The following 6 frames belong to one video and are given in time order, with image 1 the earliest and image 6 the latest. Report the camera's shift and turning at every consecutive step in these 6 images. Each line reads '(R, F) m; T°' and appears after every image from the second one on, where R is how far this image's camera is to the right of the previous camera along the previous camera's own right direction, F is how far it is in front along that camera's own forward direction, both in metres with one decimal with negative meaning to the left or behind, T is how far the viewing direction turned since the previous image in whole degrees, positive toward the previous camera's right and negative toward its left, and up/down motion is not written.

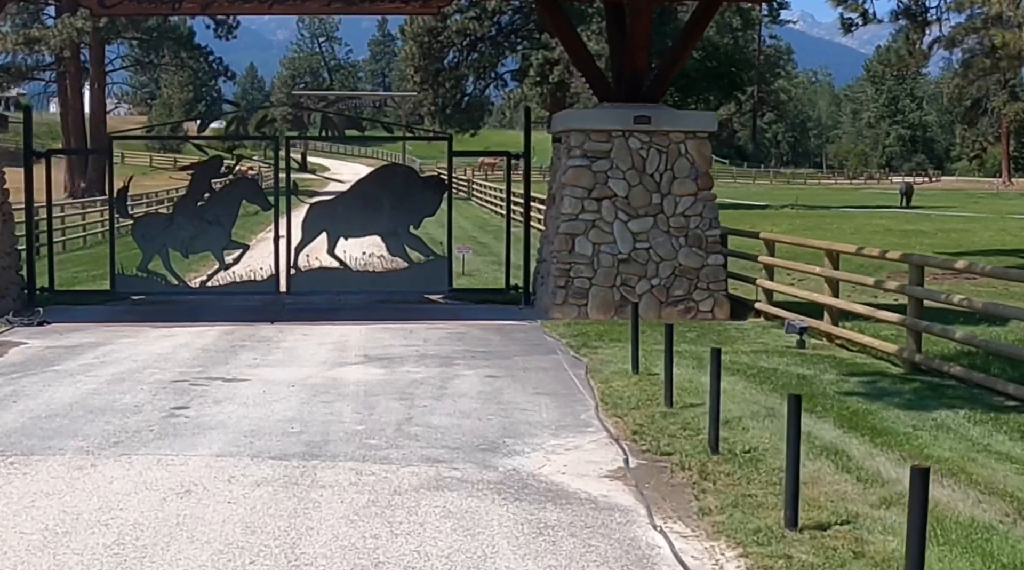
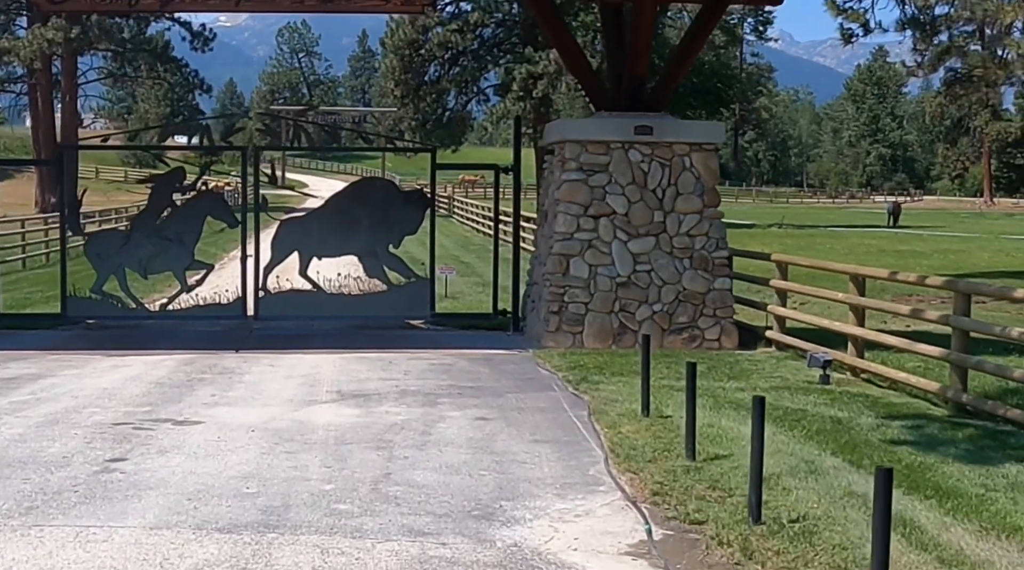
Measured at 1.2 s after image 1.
(-0.1, +1.2) m; +1°
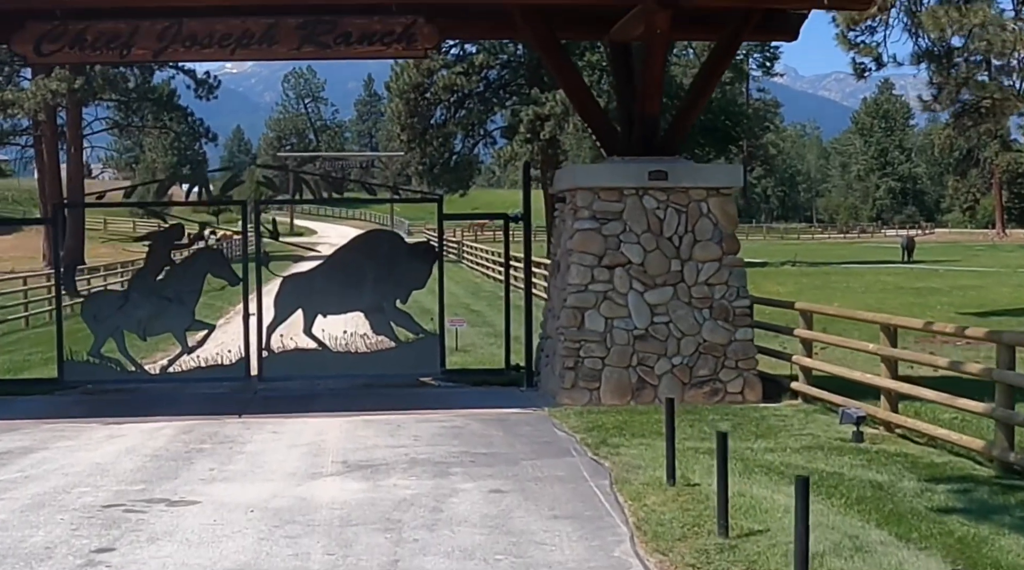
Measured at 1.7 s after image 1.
(0.0, +0.5) m; 0°
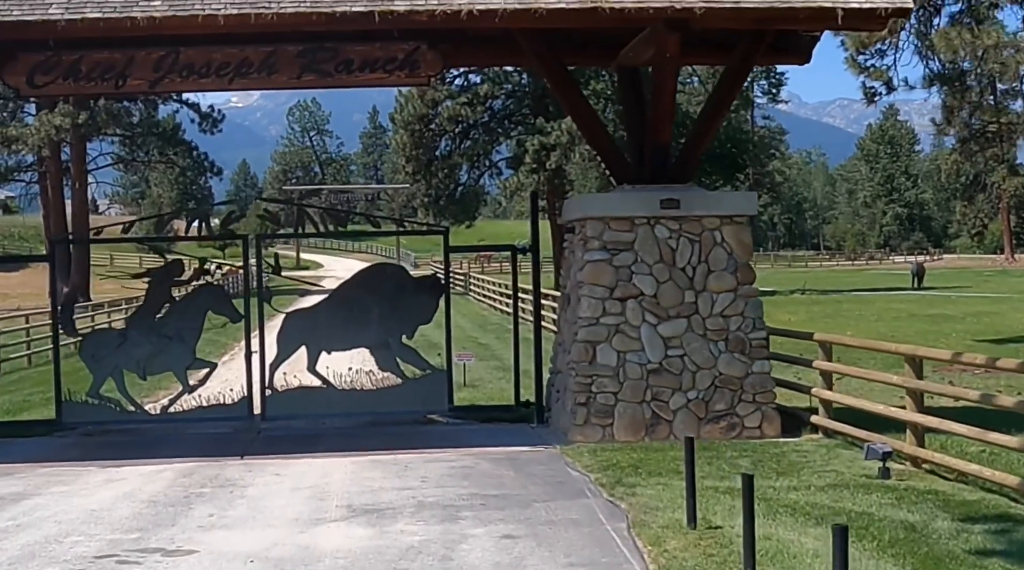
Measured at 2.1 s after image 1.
(0.0, +0.3) m; 0°
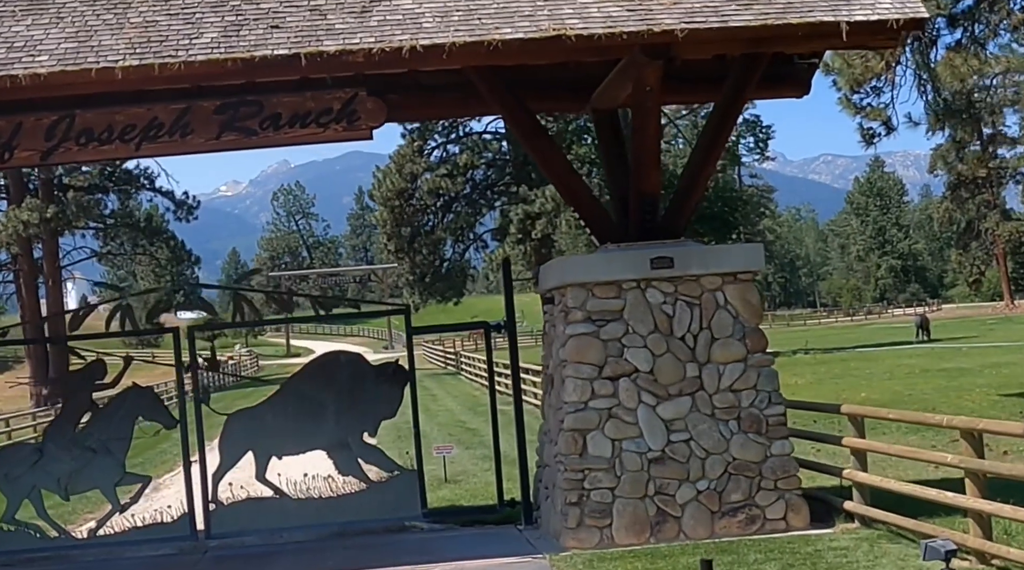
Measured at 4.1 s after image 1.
(+0.2, +1.7) m; 0°
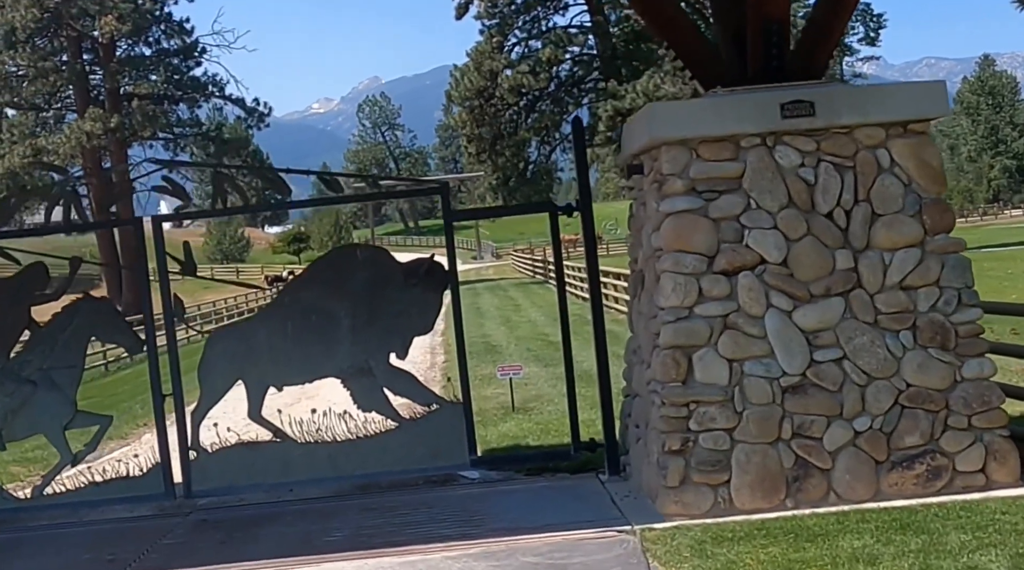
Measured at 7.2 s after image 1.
(+0.1, +3.0) m; -4°
